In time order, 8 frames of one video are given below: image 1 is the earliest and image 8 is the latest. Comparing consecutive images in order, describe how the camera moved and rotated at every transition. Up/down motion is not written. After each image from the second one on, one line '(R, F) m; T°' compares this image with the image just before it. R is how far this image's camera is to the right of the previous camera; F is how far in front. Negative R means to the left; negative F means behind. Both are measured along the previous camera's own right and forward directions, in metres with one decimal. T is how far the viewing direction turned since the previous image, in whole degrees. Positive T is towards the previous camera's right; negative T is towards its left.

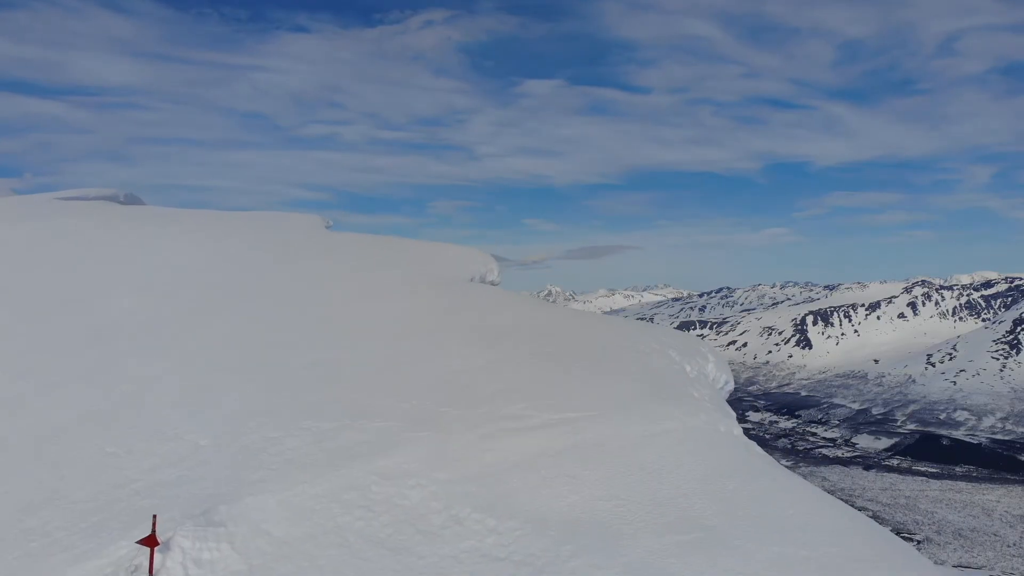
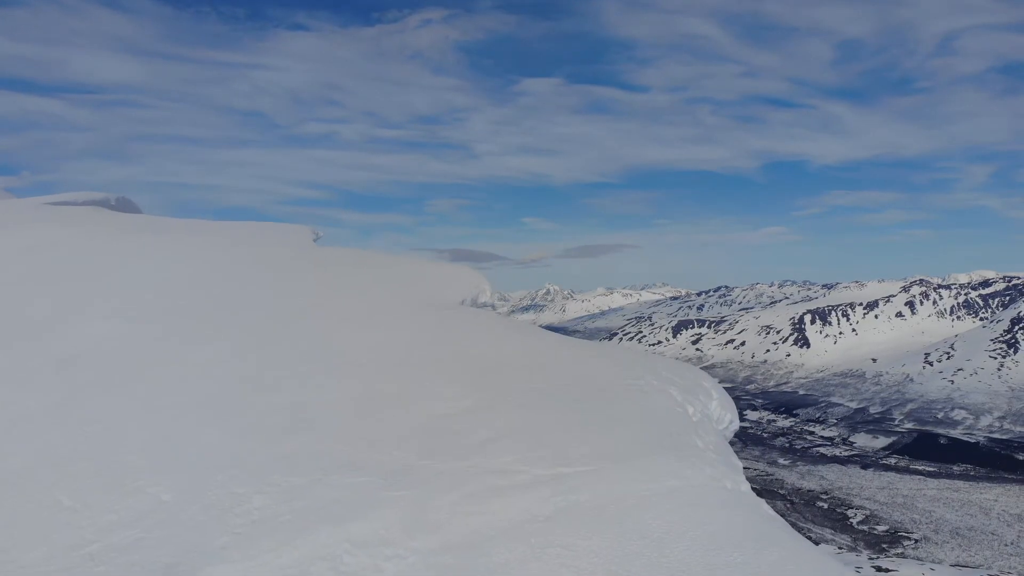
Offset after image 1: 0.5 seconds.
(0.0, -0.6) m; 0°
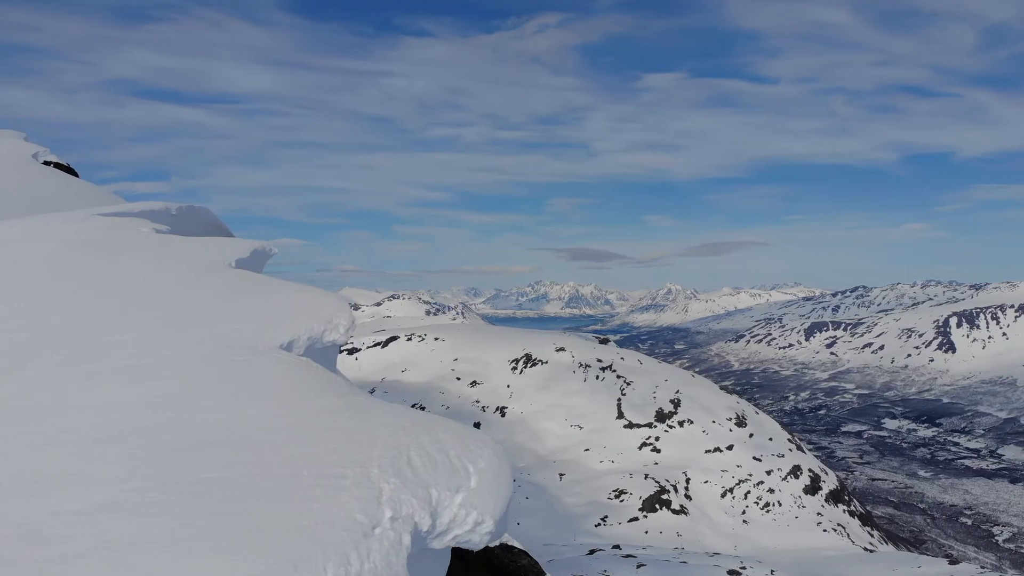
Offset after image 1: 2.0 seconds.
(+2.4, -2.4) m; -8°
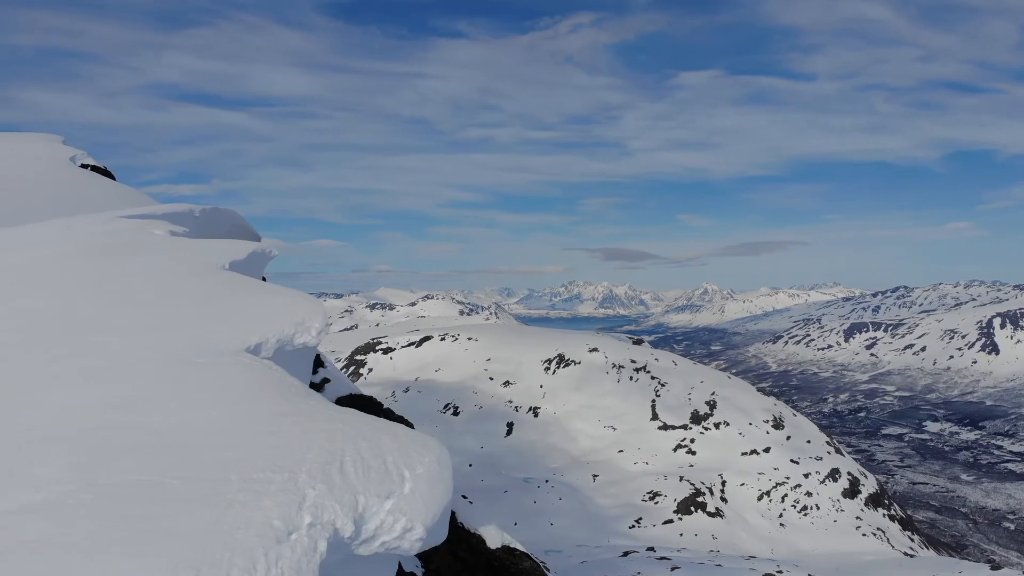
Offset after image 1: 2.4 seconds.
(+1.6, +0.2) m; -2°
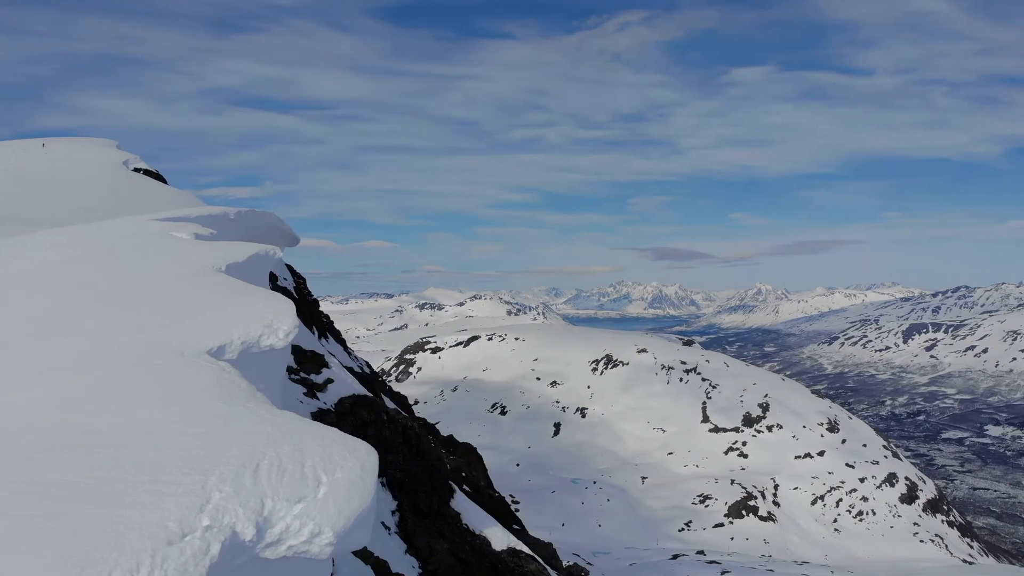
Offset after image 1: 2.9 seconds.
(+2.2, +0.2) m; -3°
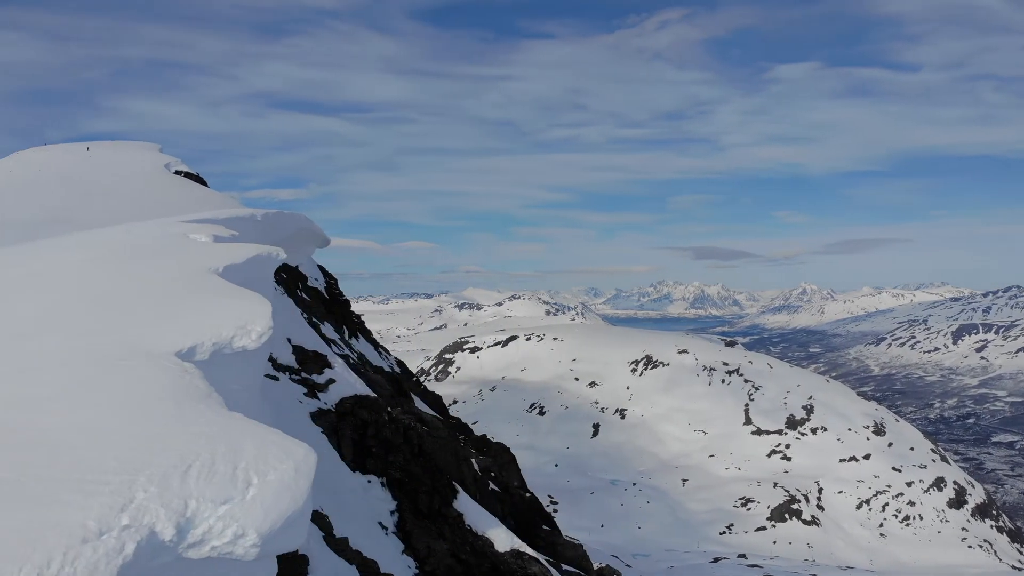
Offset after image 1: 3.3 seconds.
(+1.9, +0.1) m; -3°
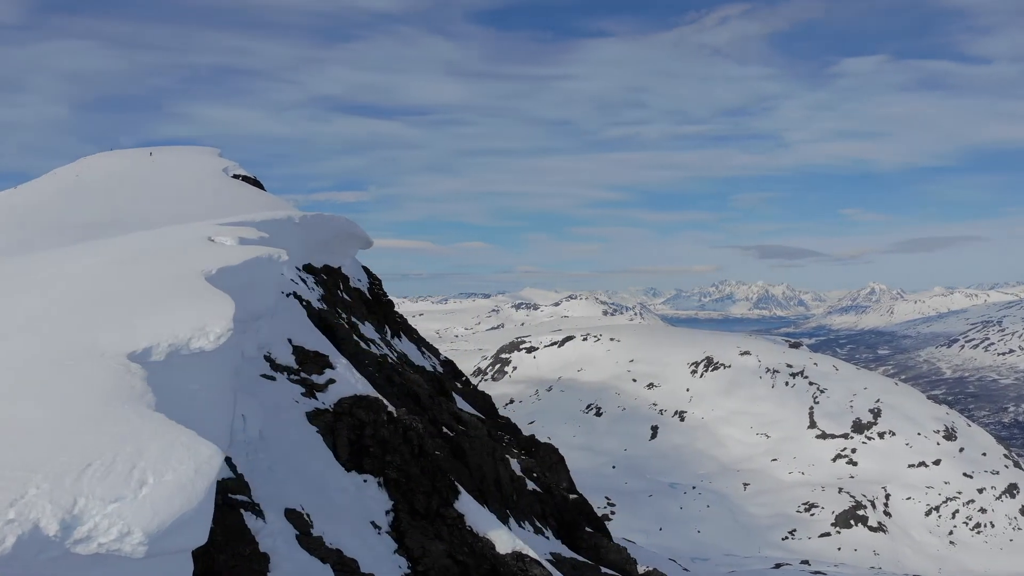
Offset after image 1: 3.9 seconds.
(+2.9, +0.1) m; -4°
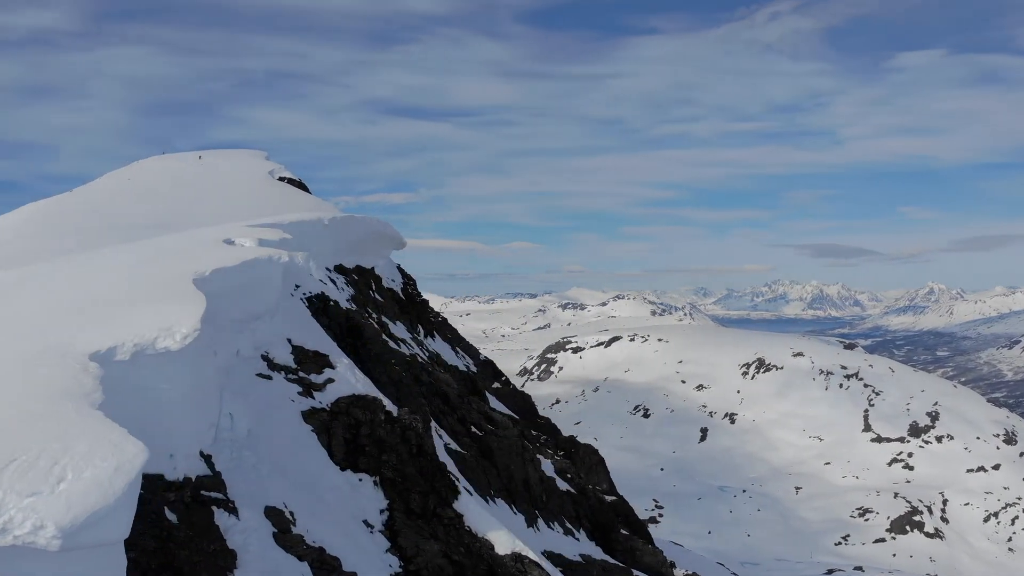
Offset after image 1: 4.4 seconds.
(+2.4, +0.1) m; -3°
